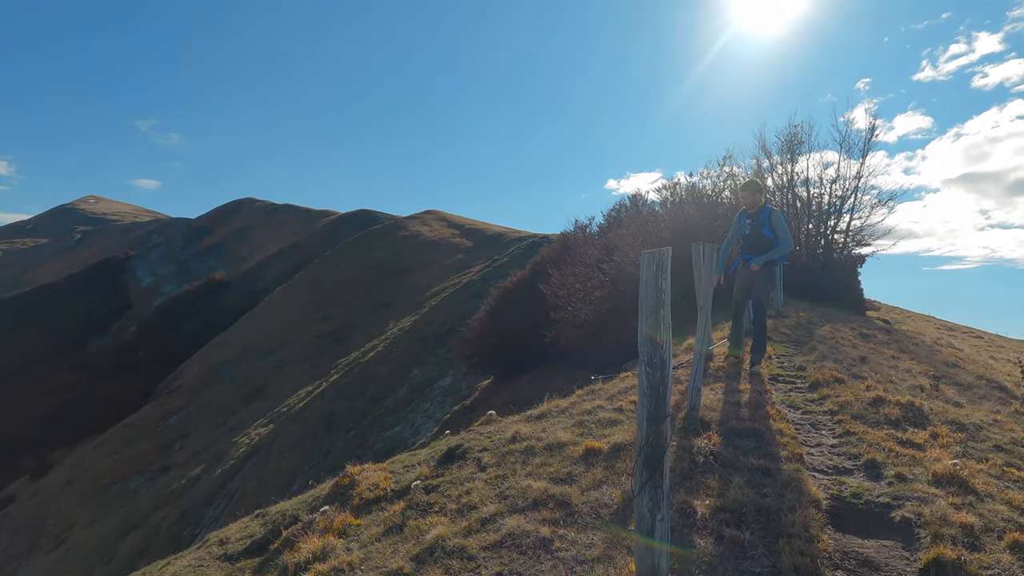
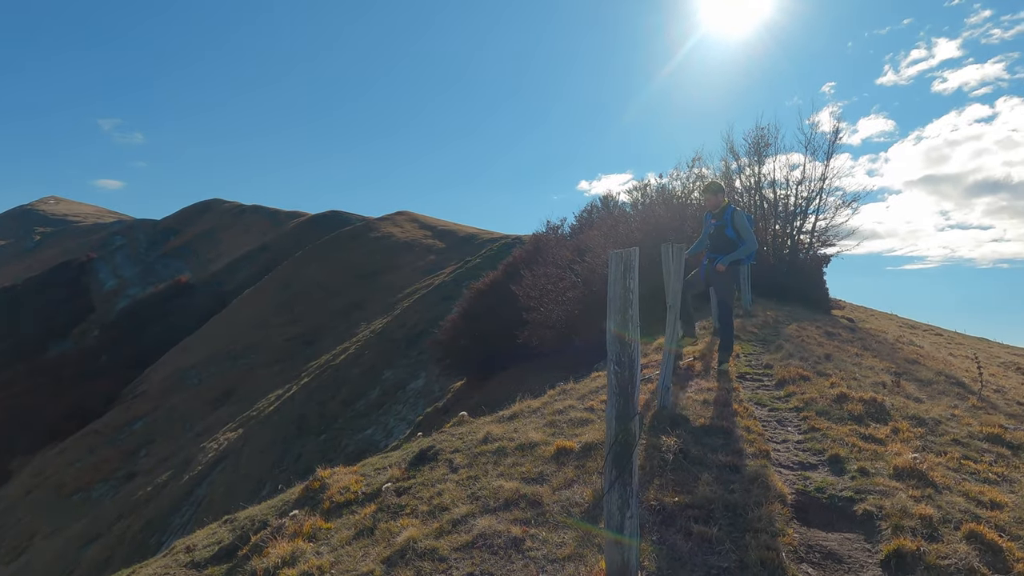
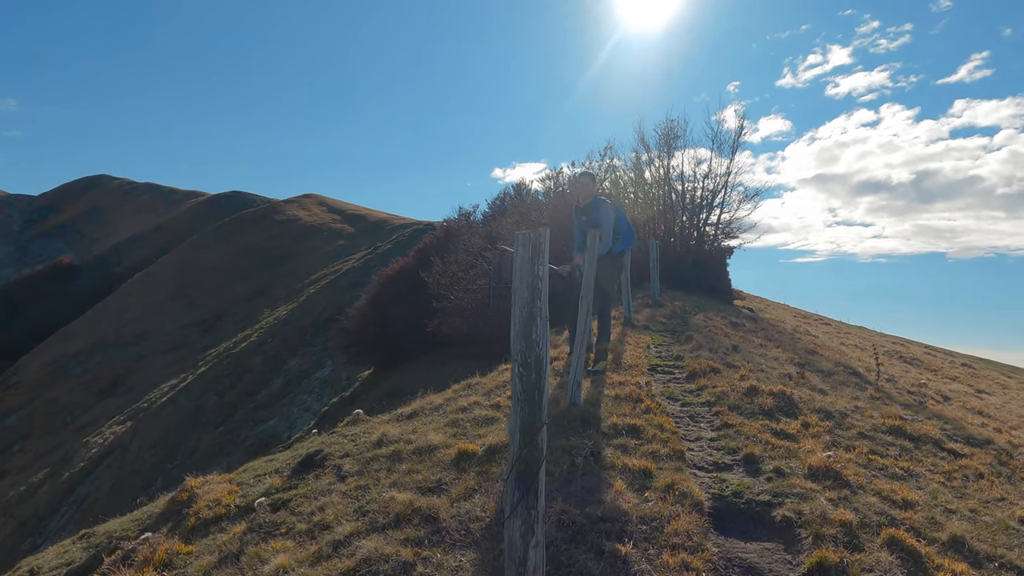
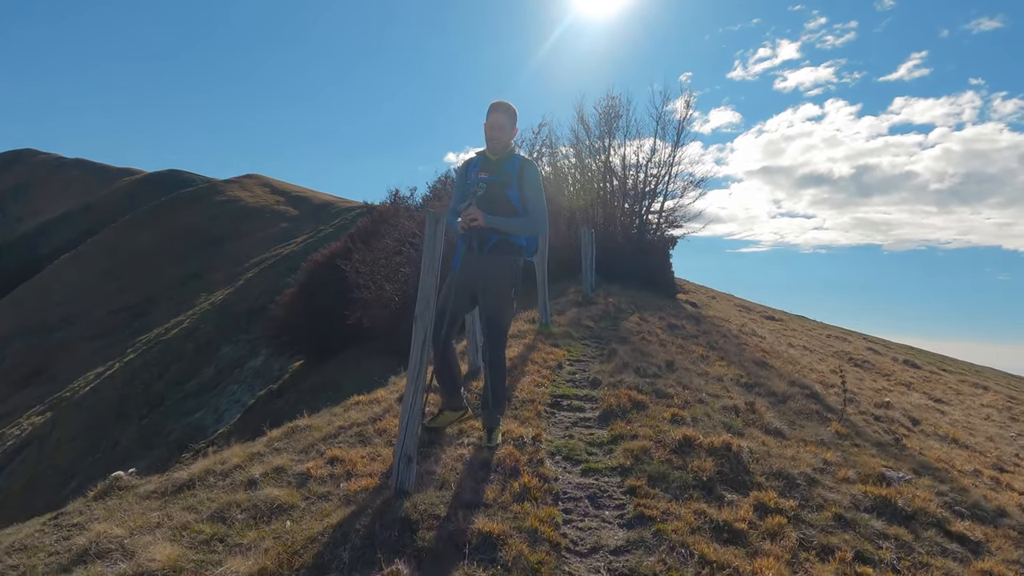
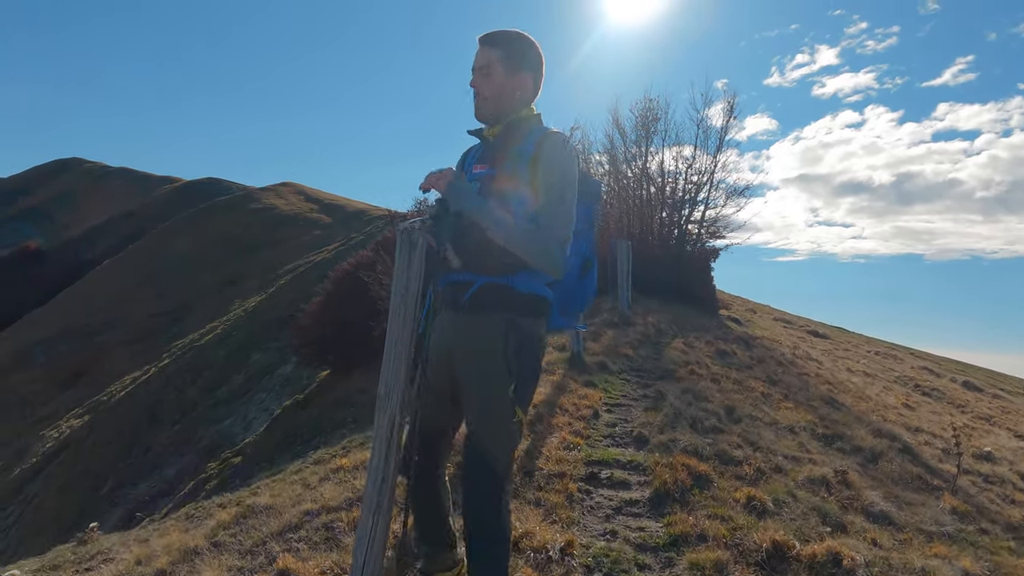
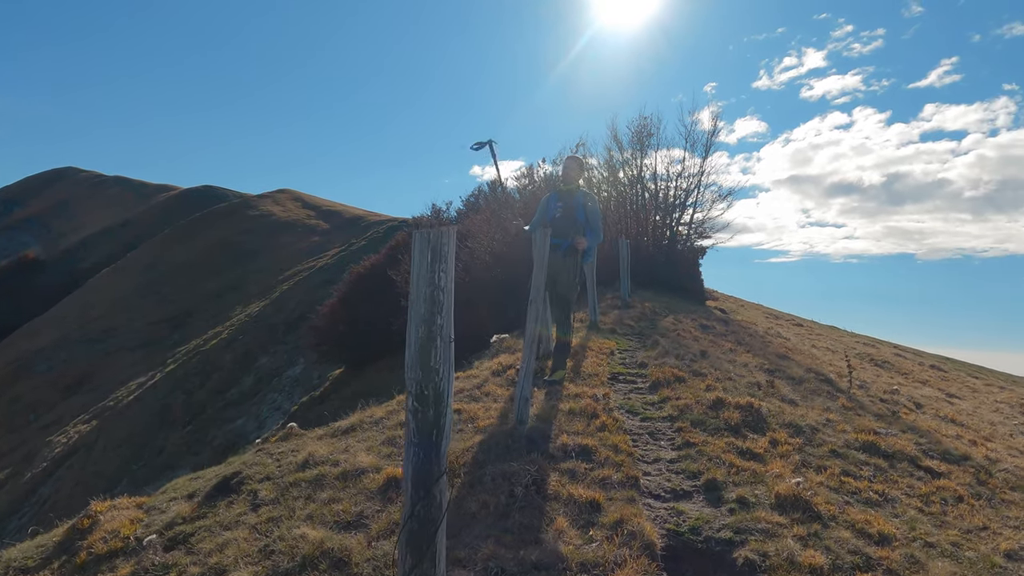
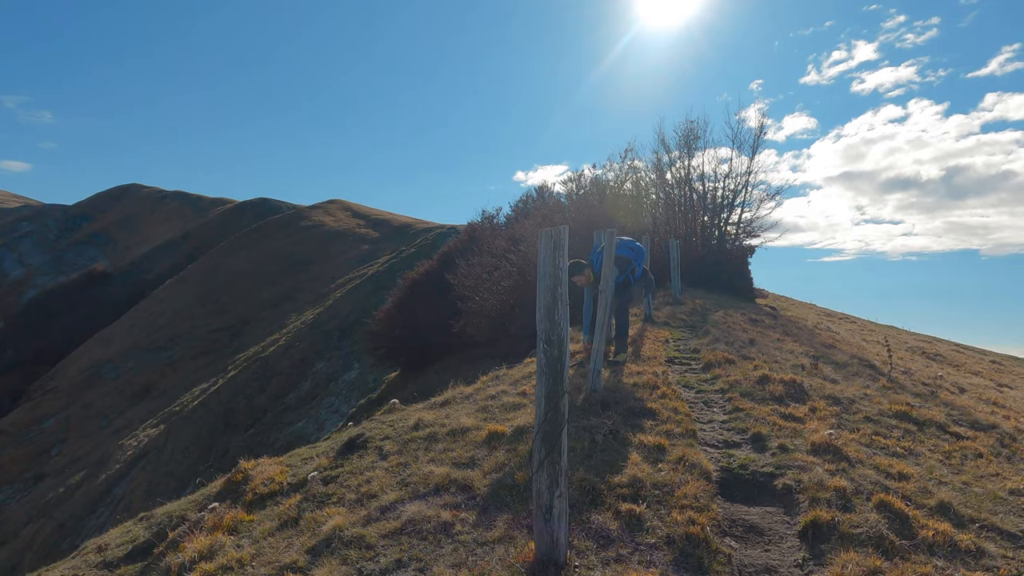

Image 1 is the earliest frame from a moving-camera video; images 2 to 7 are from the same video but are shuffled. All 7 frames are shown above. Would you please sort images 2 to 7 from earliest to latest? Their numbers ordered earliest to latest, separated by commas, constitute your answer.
2, 7, 3, 6, 4, 5
